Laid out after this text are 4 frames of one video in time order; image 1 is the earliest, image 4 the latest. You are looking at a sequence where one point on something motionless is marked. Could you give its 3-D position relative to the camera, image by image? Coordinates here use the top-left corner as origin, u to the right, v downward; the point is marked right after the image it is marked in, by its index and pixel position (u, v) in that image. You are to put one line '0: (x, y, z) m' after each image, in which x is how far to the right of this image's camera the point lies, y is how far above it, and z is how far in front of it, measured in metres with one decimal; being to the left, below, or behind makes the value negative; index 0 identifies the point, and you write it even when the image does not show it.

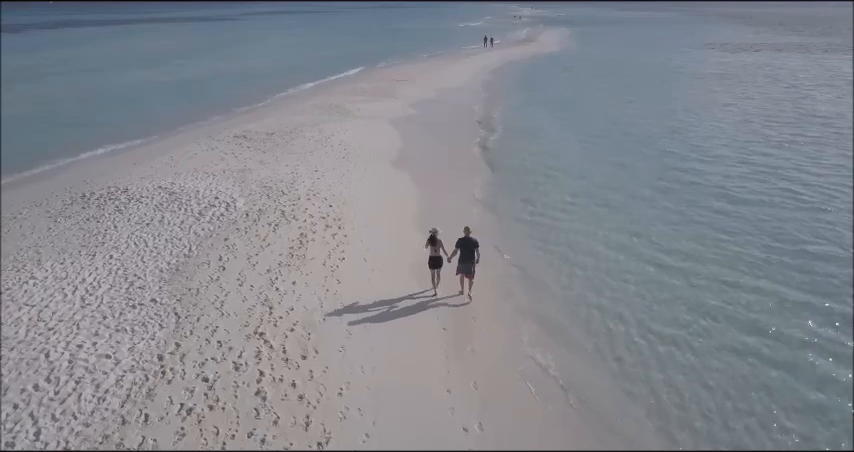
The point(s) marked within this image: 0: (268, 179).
0: (-4.8, +1.4, +16.6) m
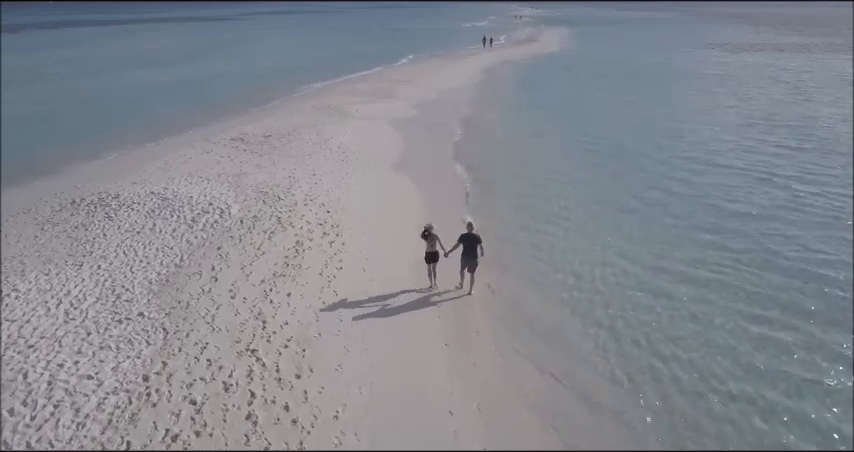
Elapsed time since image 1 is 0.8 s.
0: (-4.8, +1.2, +16.2) m
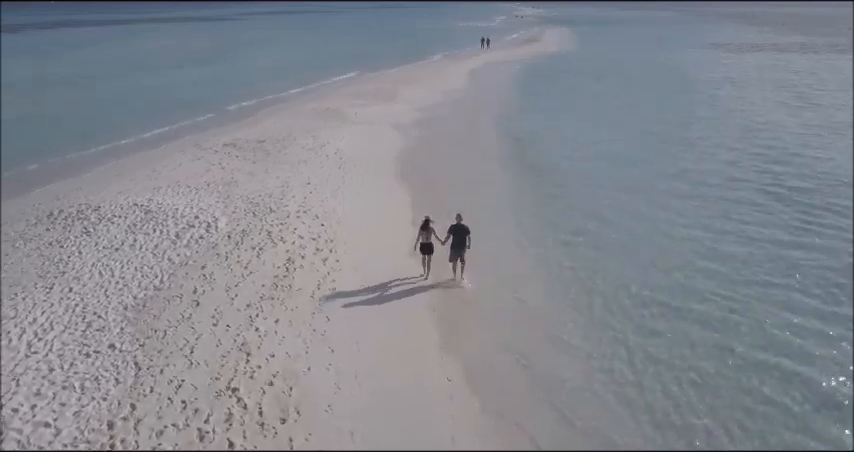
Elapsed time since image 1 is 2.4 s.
0: (-4.8, +0.9, +15.3) m
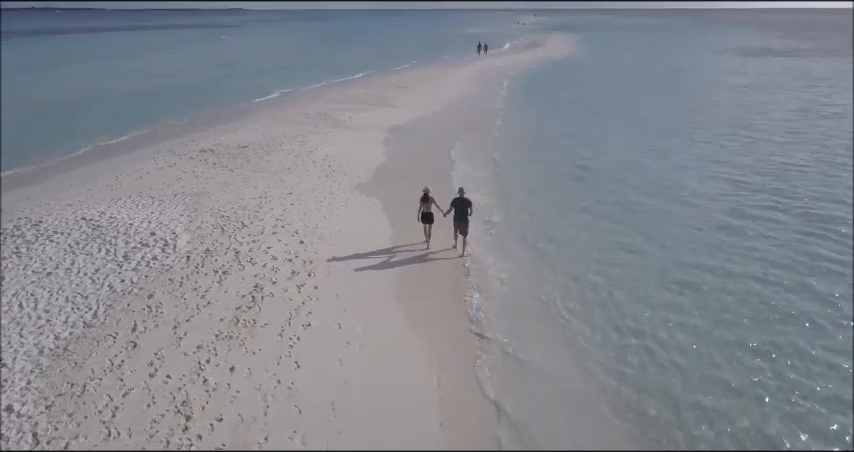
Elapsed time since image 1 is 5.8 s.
0: (-4.9, +0.5, +13.5) m
